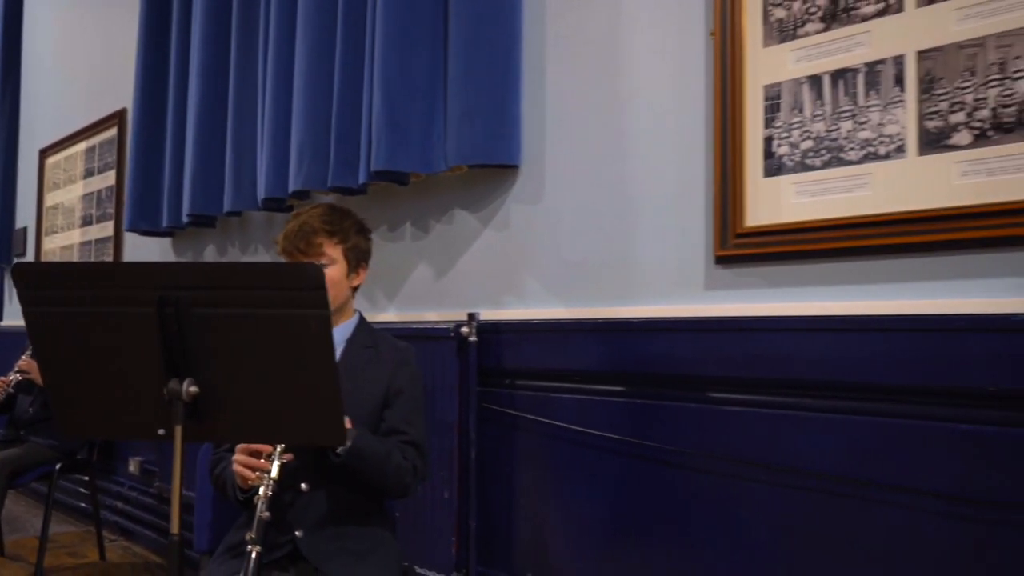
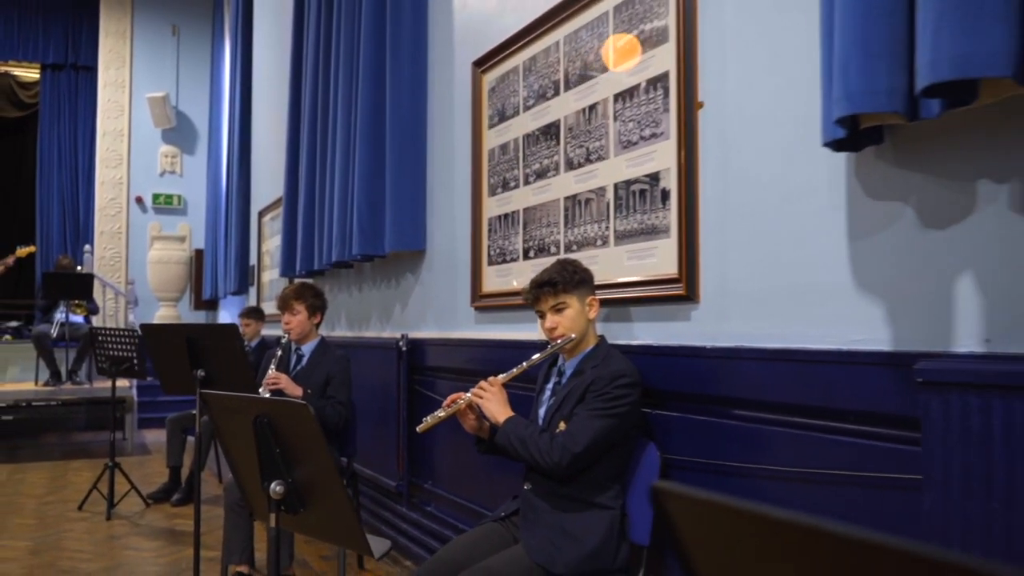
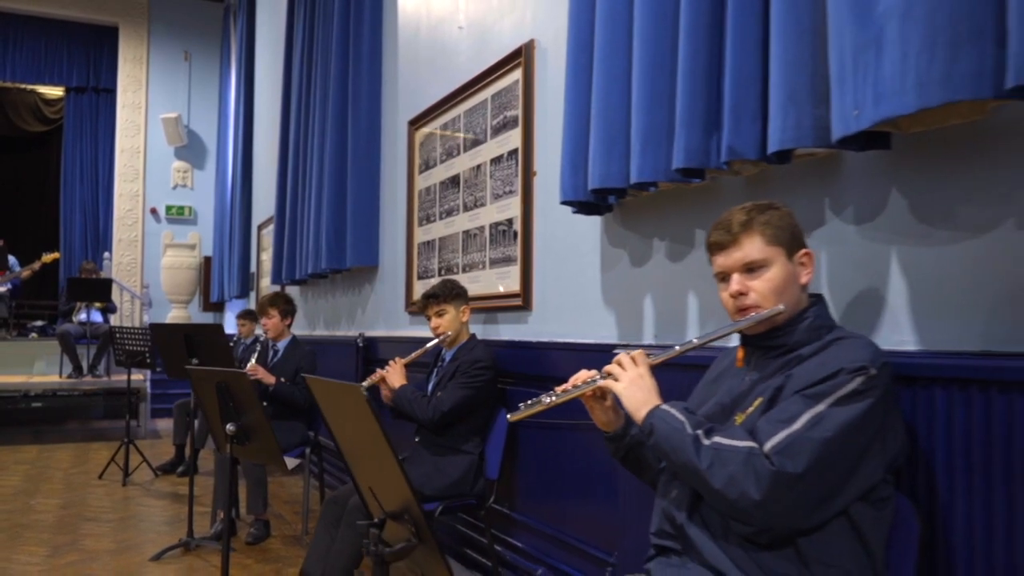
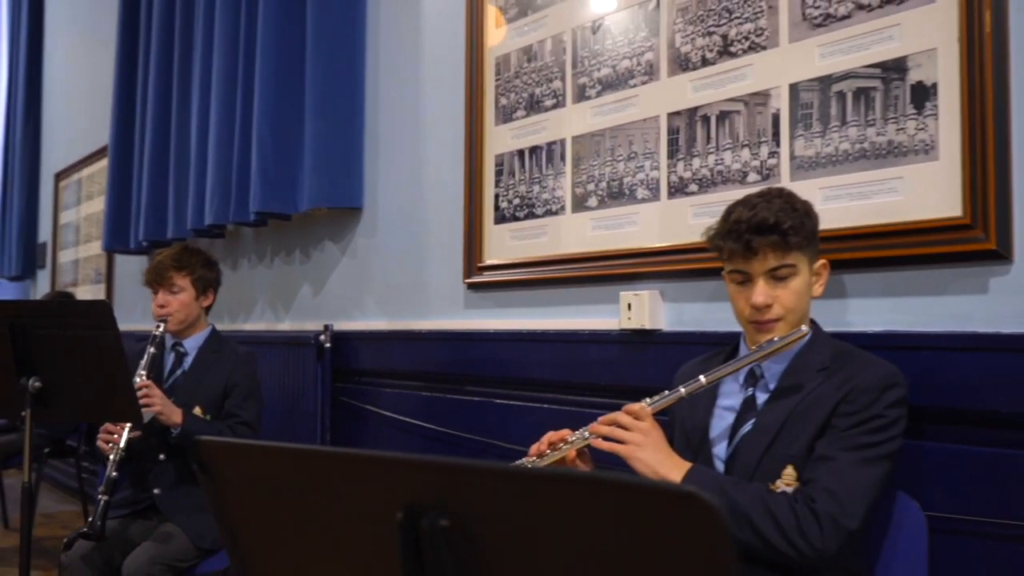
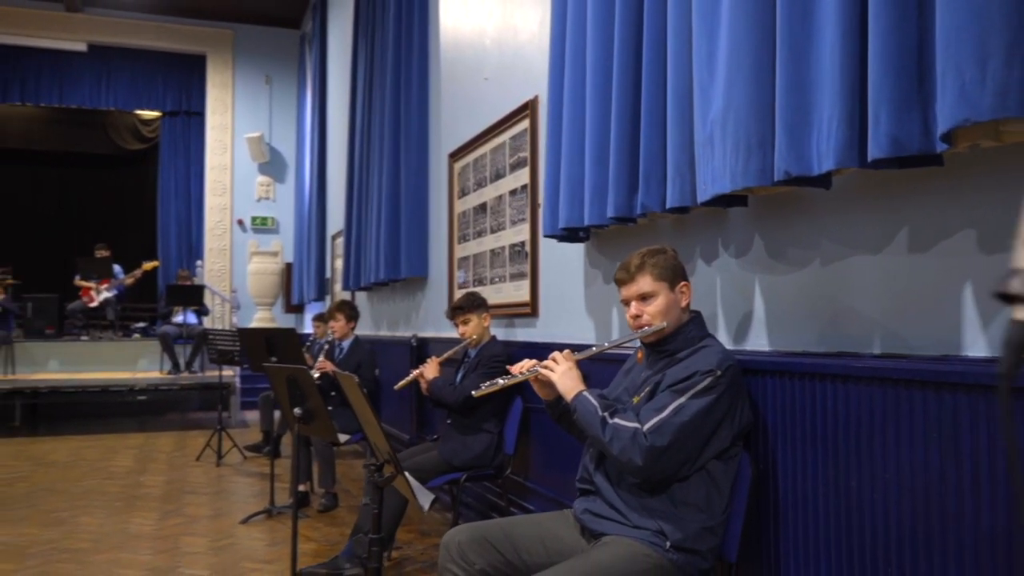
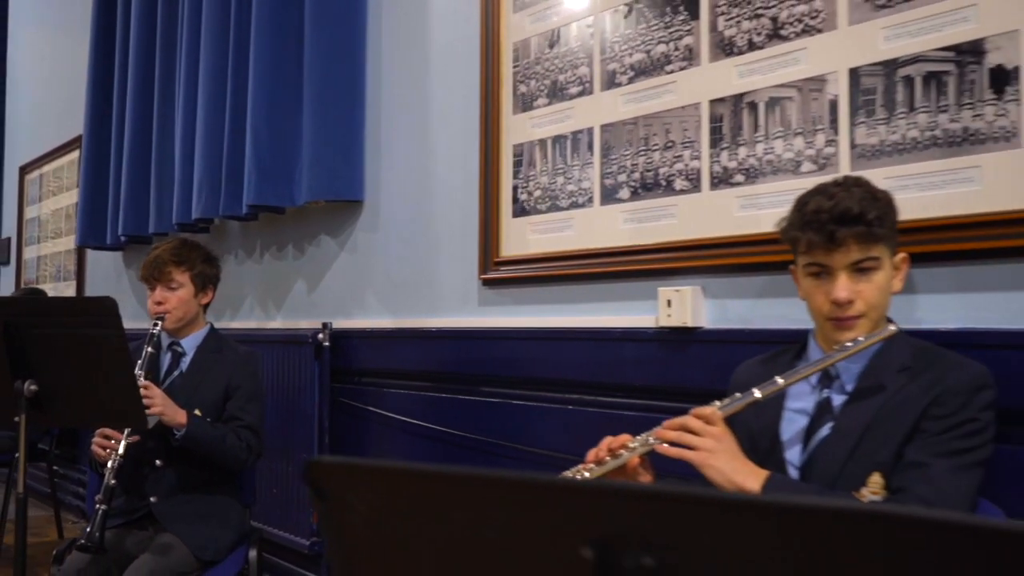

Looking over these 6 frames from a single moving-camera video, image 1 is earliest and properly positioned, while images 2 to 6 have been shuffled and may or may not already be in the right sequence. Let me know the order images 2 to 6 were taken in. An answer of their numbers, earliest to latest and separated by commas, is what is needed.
6, 4, 2, 3, 5
